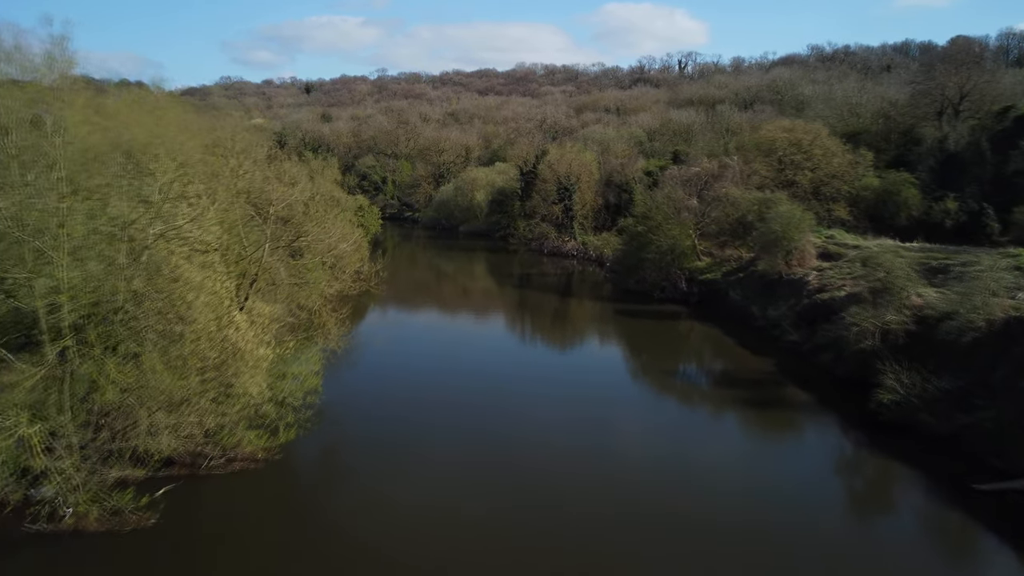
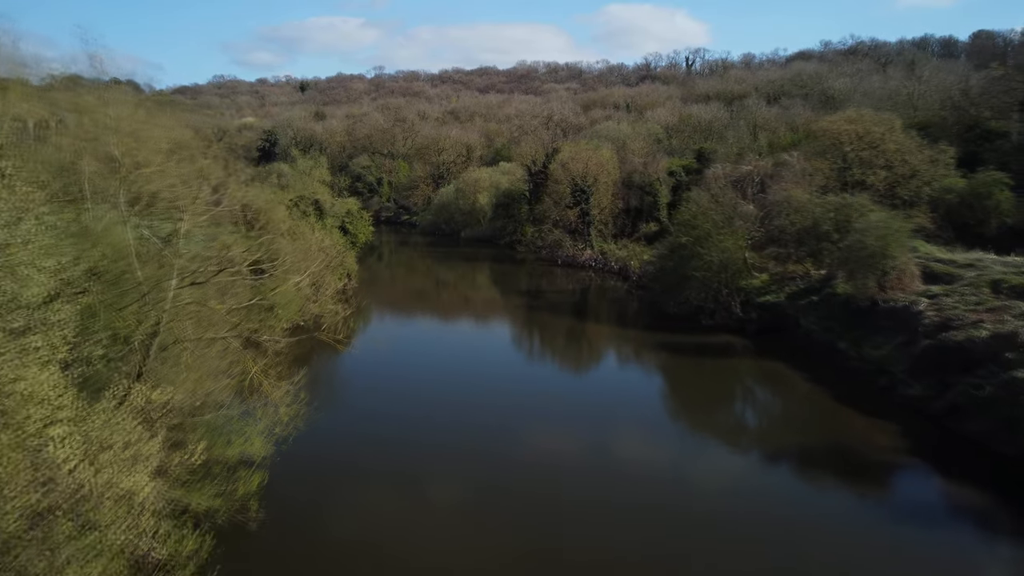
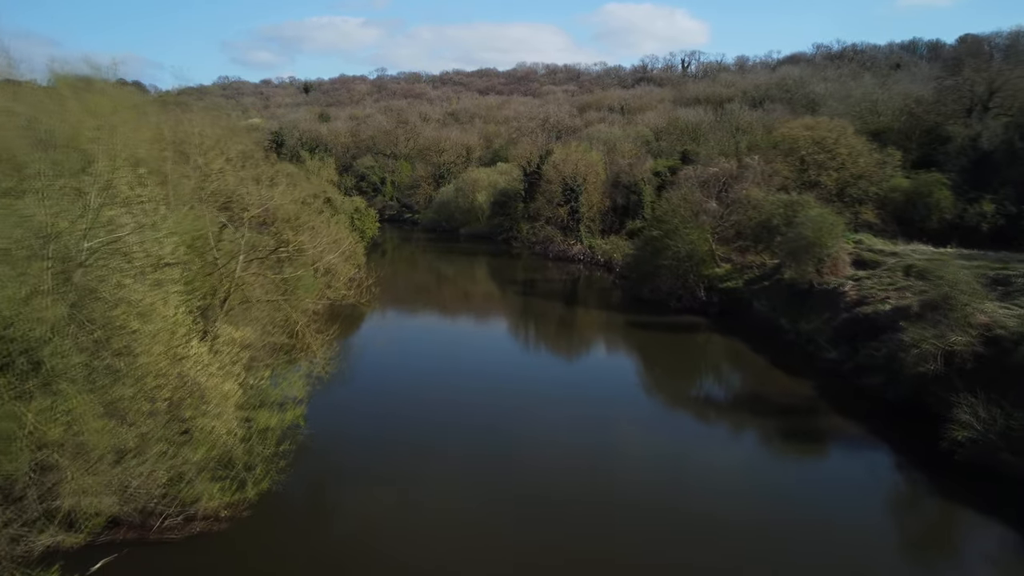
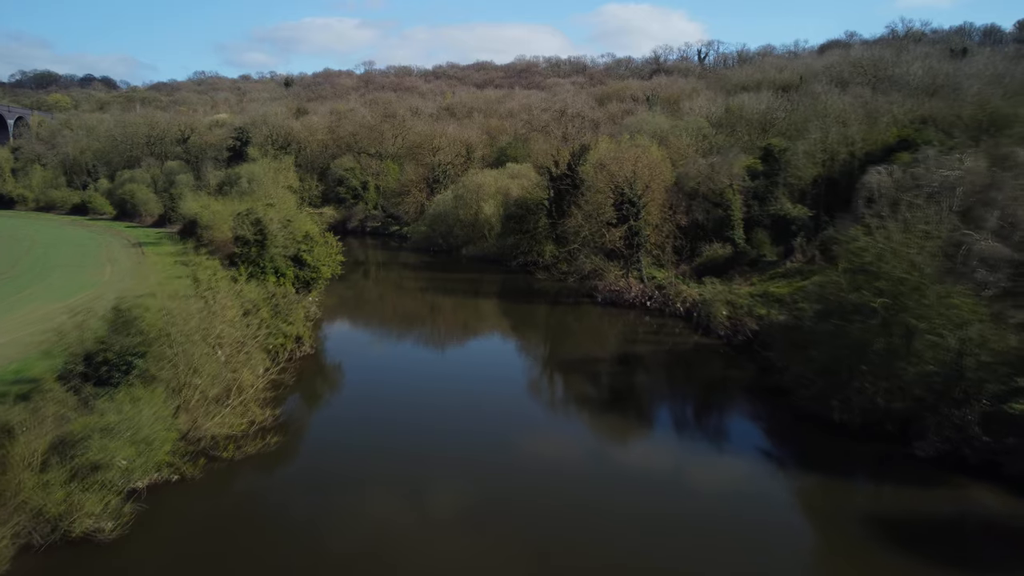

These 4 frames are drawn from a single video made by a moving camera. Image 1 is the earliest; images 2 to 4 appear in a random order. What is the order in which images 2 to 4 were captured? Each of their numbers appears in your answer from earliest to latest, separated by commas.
3, 2, 4
